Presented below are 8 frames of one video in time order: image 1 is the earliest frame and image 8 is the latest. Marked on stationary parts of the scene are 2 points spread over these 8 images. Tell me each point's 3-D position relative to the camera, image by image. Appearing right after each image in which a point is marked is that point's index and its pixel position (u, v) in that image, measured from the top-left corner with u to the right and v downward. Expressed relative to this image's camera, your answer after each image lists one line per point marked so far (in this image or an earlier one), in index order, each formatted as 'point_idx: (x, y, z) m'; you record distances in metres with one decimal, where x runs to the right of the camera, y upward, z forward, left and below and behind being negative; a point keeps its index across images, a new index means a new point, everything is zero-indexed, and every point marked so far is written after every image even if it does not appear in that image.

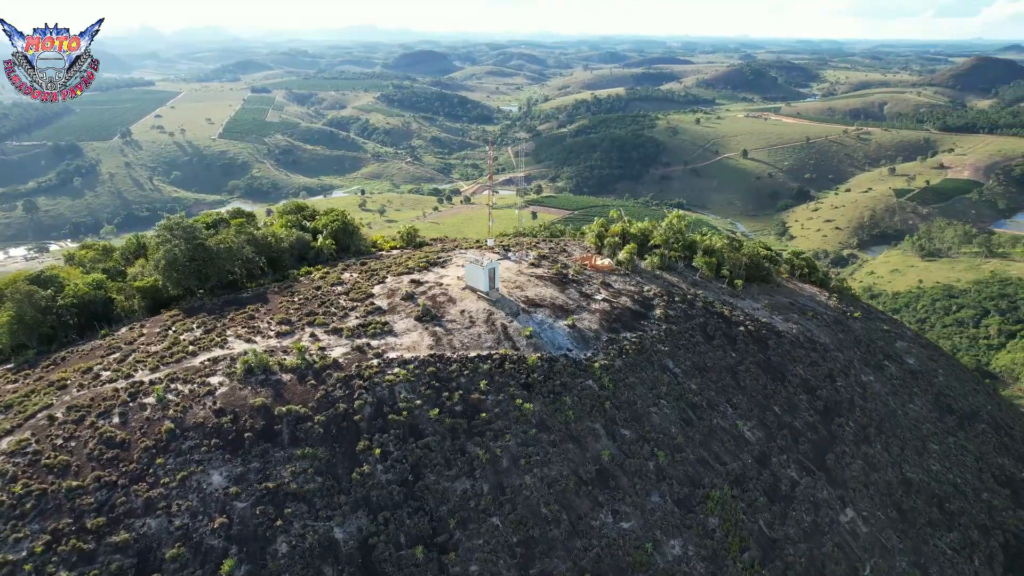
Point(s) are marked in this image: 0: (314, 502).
0: (-5.8, -6.2, +18.9) m
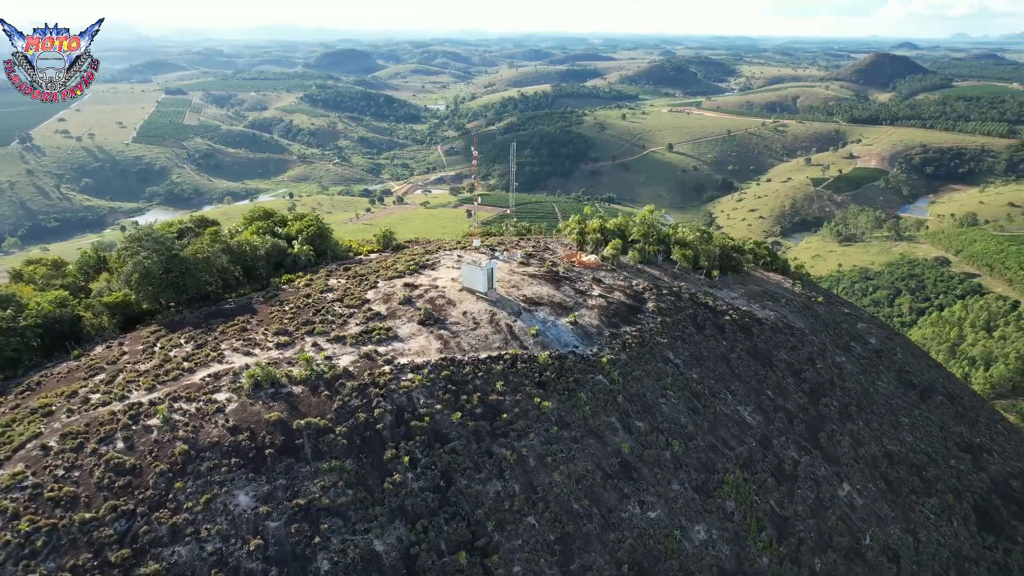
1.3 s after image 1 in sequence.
0: (-4.6, -6.4, +18.4) m
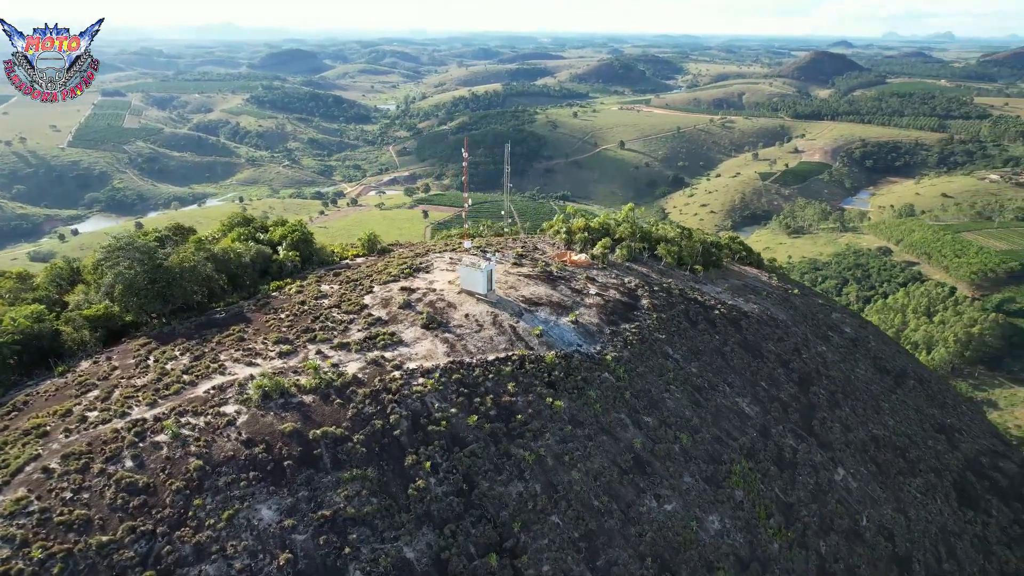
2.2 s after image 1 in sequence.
0: (-3.8, -6.6, +18.2) m
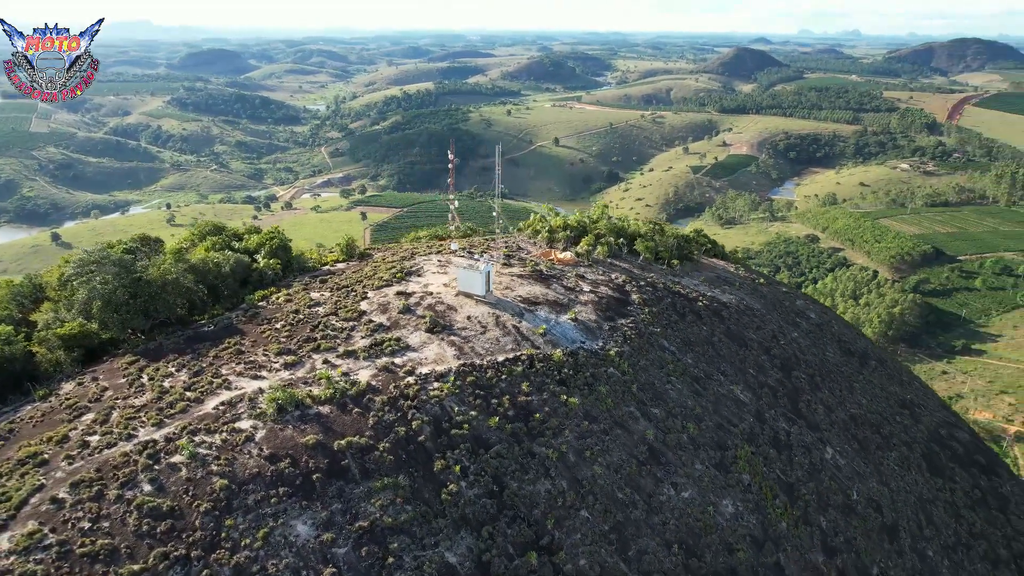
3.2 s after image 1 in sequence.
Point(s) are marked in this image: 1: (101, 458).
0: (-2.7, -6.8, +18.1) m
1: (-12.3, -5.1, +19.5) m
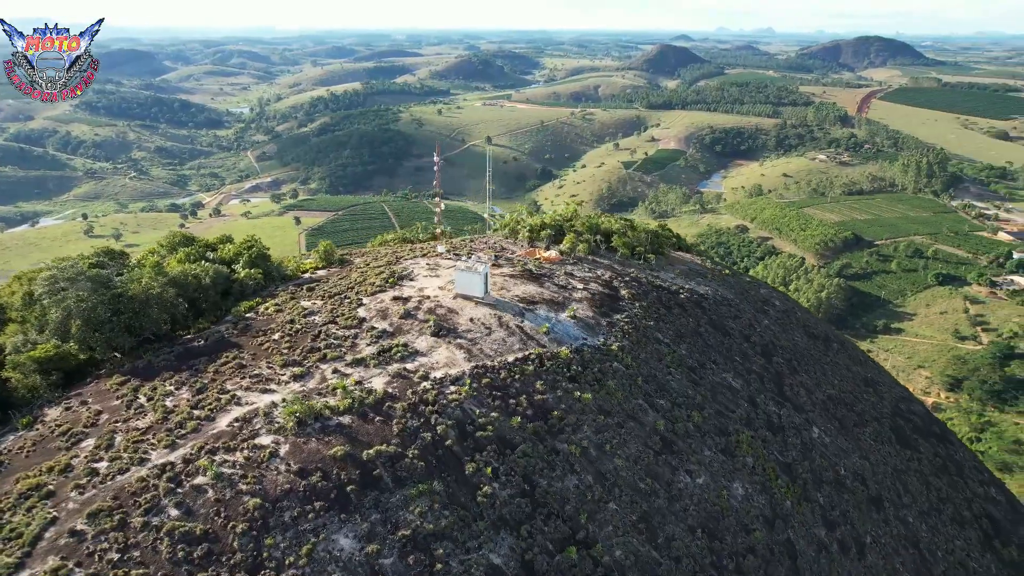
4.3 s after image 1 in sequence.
0: (-1.6, -6.9, +18.0) m
1: (-11.3, -5.6, +18.5) m
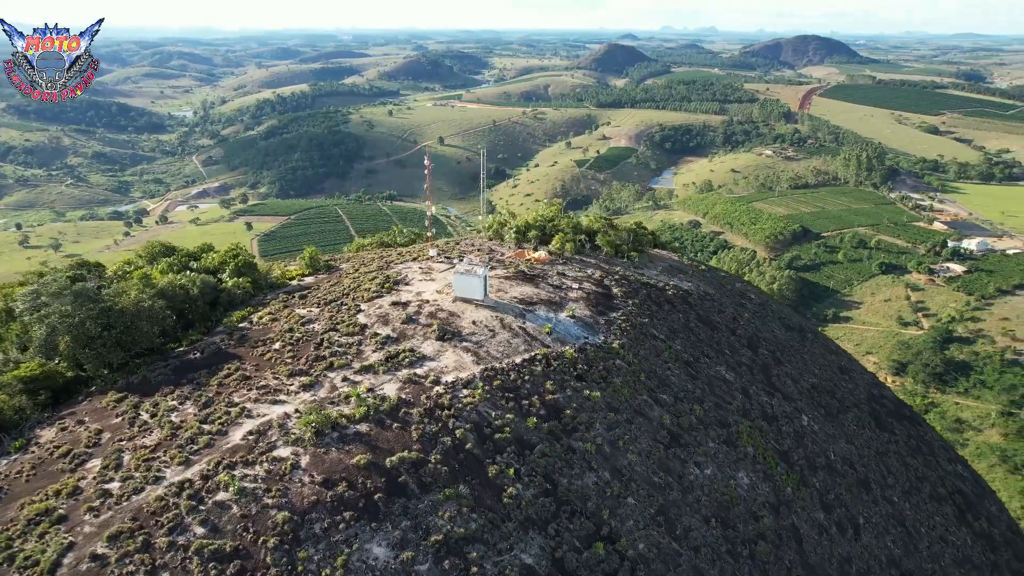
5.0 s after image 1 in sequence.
0: (-0.7, -7.0, +18.1) m
1: (-10.5, -6.0, +17.9) m
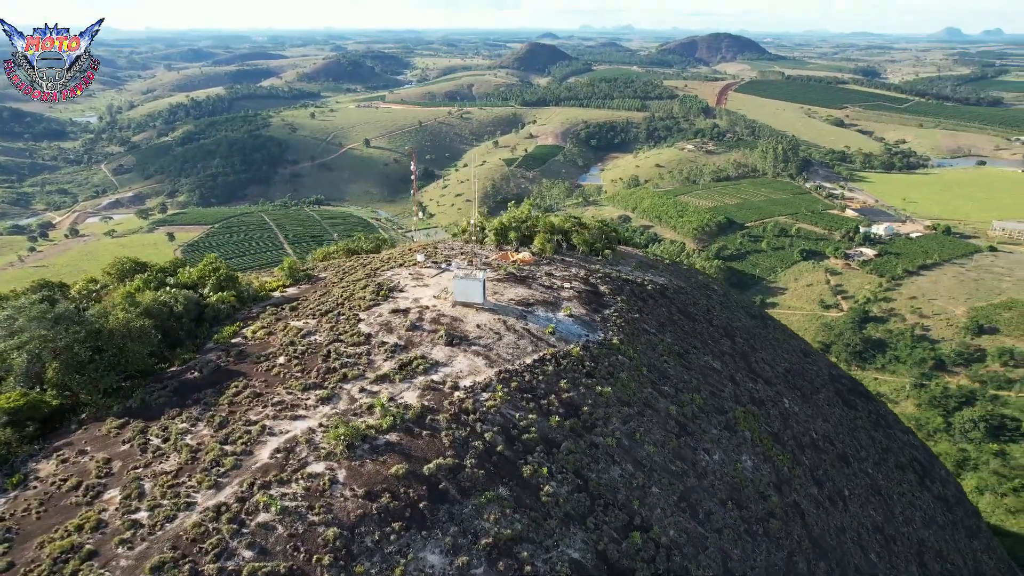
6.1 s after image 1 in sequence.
0: (+0.6, -7.1, +18.5) m
1: (-9.2, -6.5, +17.3) m
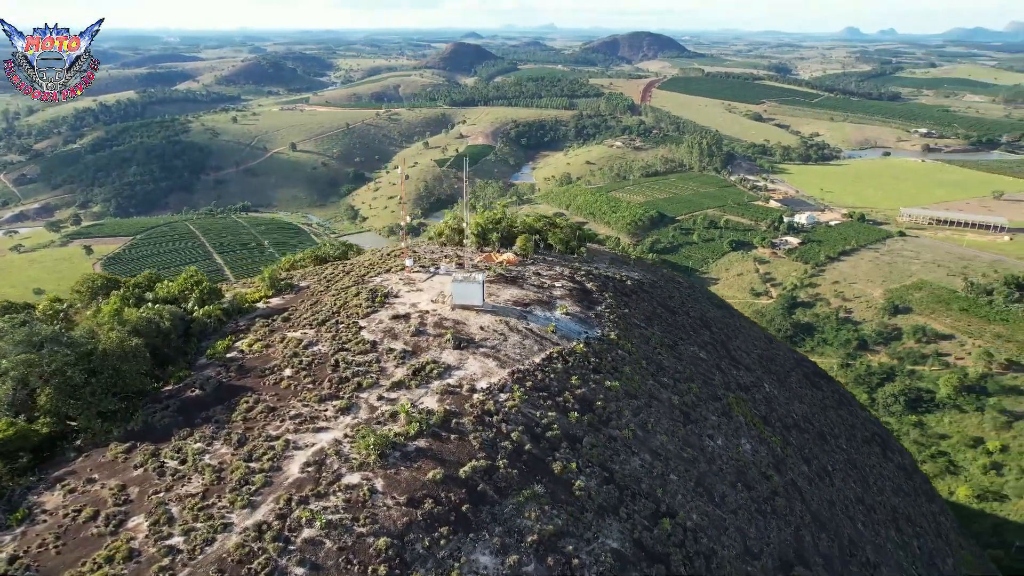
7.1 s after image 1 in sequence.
0: (+1.8, -7.1, +18.9) m
1: (-7.8, -6.9, +16.7) m
